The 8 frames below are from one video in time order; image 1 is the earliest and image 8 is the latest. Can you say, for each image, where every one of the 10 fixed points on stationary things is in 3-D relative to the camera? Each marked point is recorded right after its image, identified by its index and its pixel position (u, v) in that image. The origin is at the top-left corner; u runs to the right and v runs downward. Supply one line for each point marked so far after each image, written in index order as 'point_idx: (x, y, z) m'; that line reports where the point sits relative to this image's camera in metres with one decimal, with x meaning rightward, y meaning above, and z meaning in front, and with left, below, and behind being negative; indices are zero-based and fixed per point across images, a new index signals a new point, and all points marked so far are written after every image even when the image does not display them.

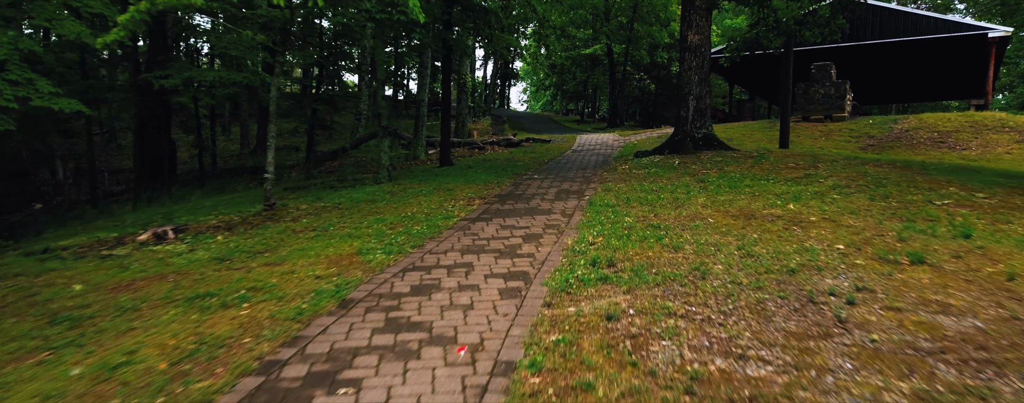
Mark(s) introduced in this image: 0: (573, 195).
0: (+0.8, +0.1, +9.3) m
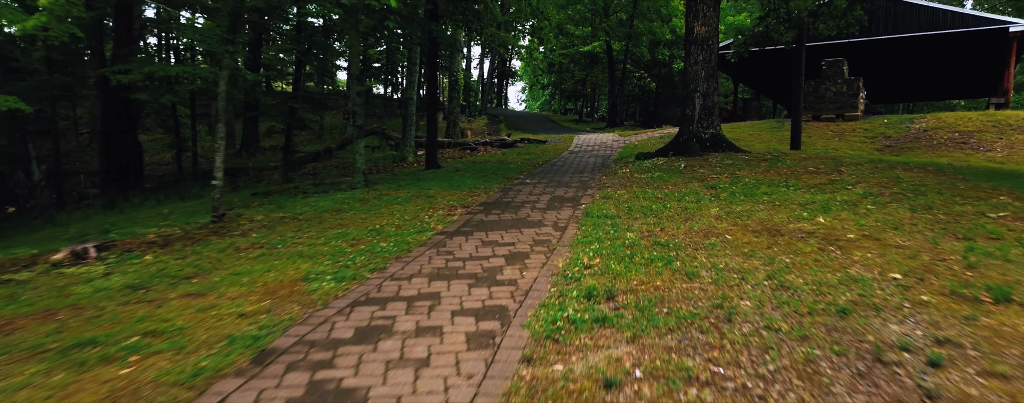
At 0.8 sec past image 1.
0: (+0.6, 0.0, +8.3) m
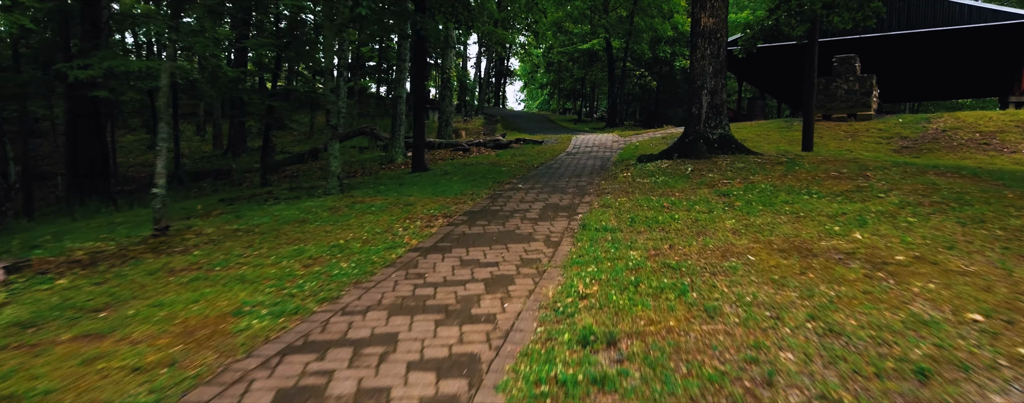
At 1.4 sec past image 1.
0: (+0.5, -0.1, +7.4) m
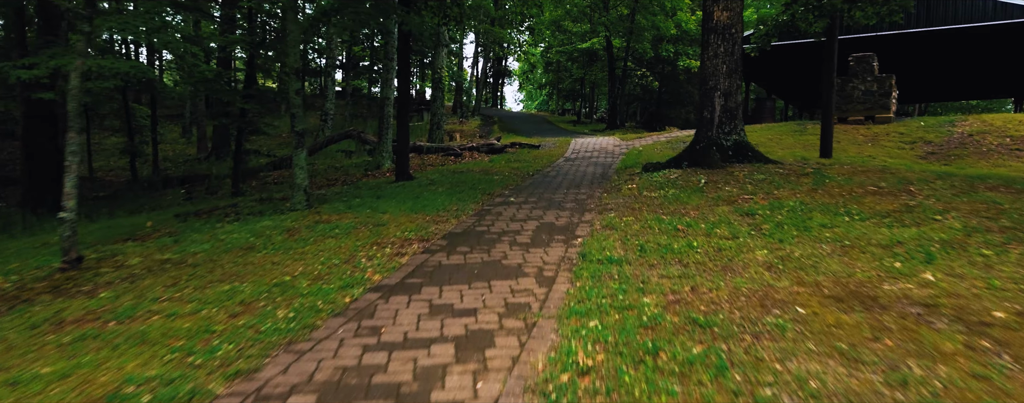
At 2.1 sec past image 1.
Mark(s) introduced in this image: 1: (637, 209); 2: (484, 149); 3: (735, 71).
0: (+0.4, -0.3, +6.3) m
1: (+1.3, -0.1, +7.1) m
2: (-0.7, +1.2, +16.9) m
3: (+3.0, +1.7, +9.5) m
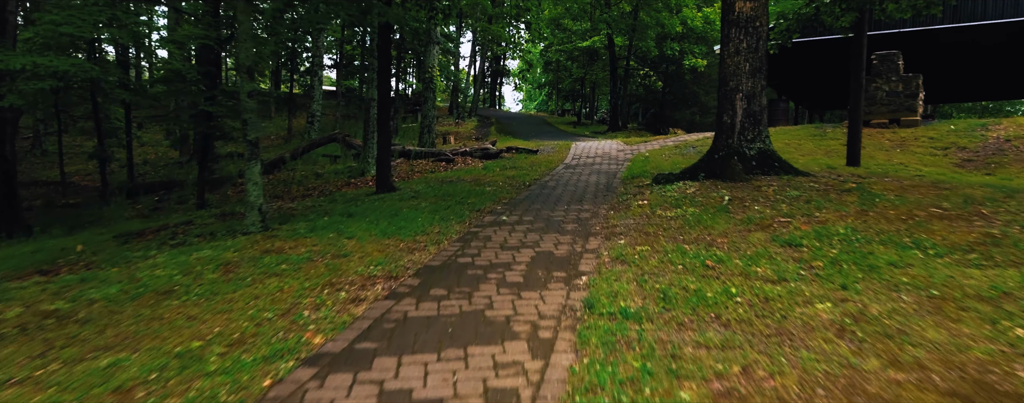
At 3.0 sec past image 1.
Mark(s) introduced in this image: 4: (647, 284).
0: (+0.3, -0.5, +5.1) m
1: (+1.2, -0.3, +6.0) m
2: (-0.7, +1.0, +15.7) m
3: (+2.9, +1.5, +8.3) m
4: (+0.9, -0.5, +4.5) m
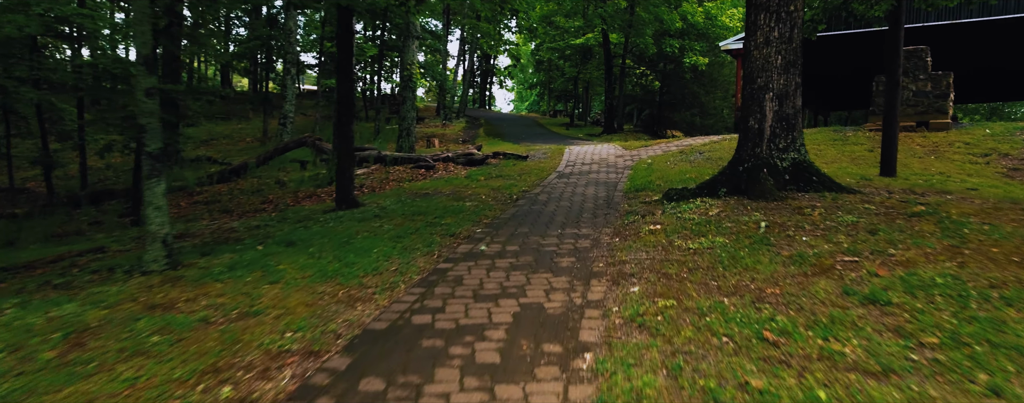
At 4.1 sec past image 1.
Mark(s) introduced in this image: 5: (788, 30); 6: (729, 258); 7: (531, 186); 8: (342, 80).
0: (+0.2, -0.7, +3.6) m
1: (+1.0, -0.5, +4.5) m
2: (-1.0, +0.8, +14.2) m
3: (+2.7, +1.3, +6.9) m
4: (+0.7, -0.7, +3.0) m
5: (+2.7, +1.7, +6.8) m
6: (+1.5, -0.4, +4.9) m
7: (+0.3, +0.2, +10.3) m
8: (-2.0, +1.4, +8.4) m
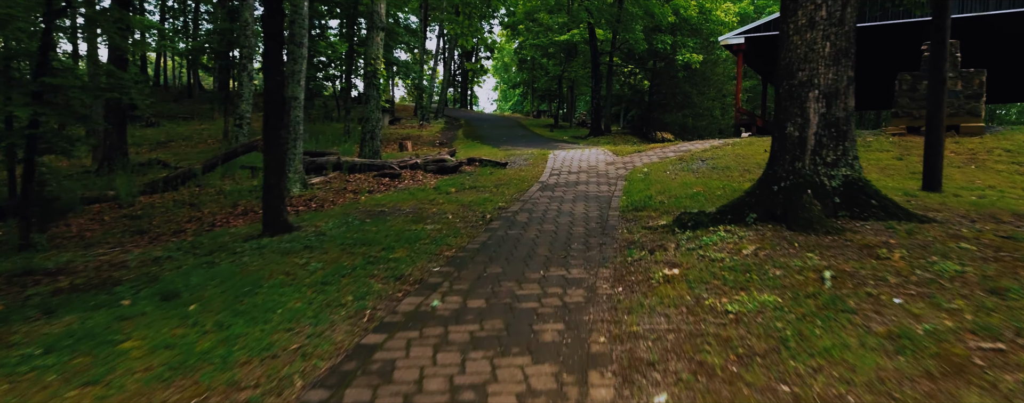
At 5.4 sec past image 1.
0: (0.0, -0.9, +2.0) m
1: (+0.8, -0.7, +2.8) m
2: (-1.4, +0.6, +12.5) m
3: (+2.5, +1.1, +5.3) m
4: (+0.6, -1.0, +1.4) m
5: (+2.4, +1.4, +5.2) m
6: (+1.3, -0.6, +3.3) m
7: (-0.1, 0.0, +8.7) m
8: (-2.3, +1.2, +6.7) m
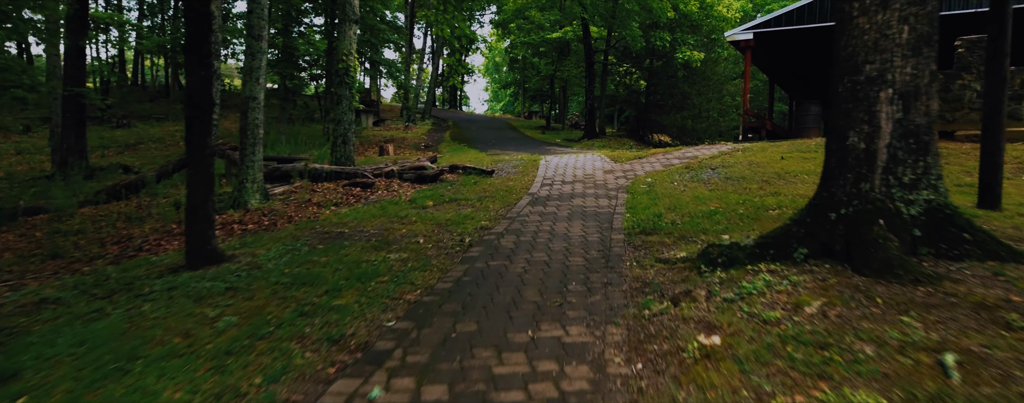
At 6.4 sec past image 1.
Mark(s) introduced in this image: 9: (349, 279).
0: (-0.1, -1.1, +0.7) m
1: (+0.7, -0.9, +1.6) m
2: (-1.6, +0.4, +11.2) m
3: (+2.4, +0.9, +4.0) m
4: (+0.5, -1.1, +0.1) m
5: (+2.3, +1.2, +4.0) m
6: (+1.2, -0.8, +2.0) m
7: (-0.2, -0.2, +7.4) m
8: (-2.4, +1.0, +5.4) m
9: (-1.2, -0.5, +4.9) m
